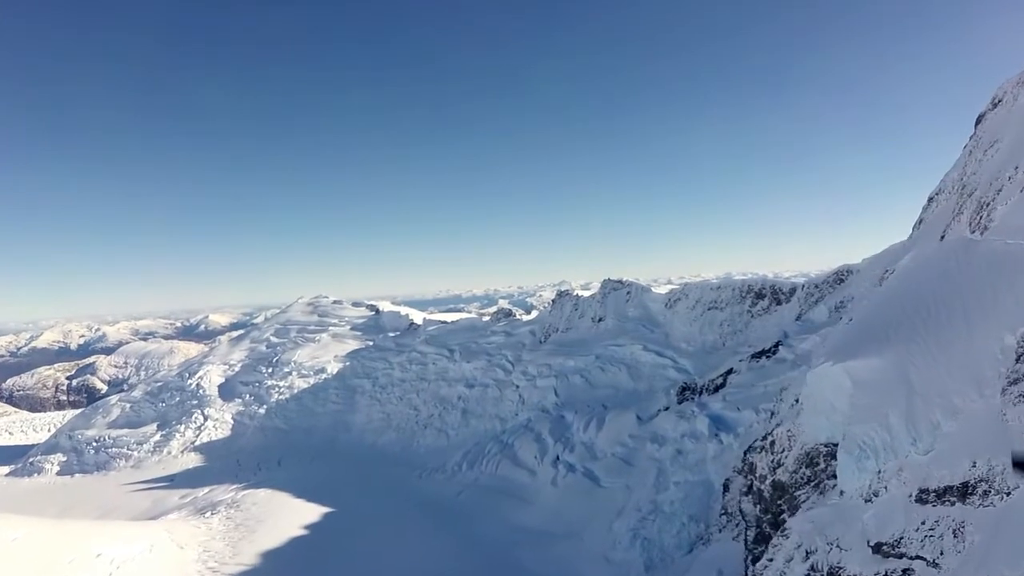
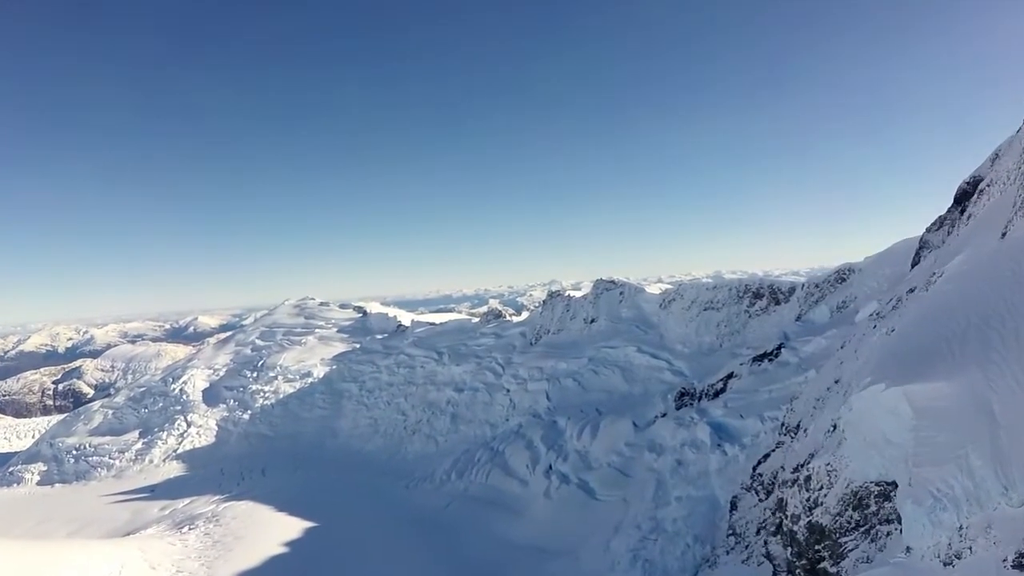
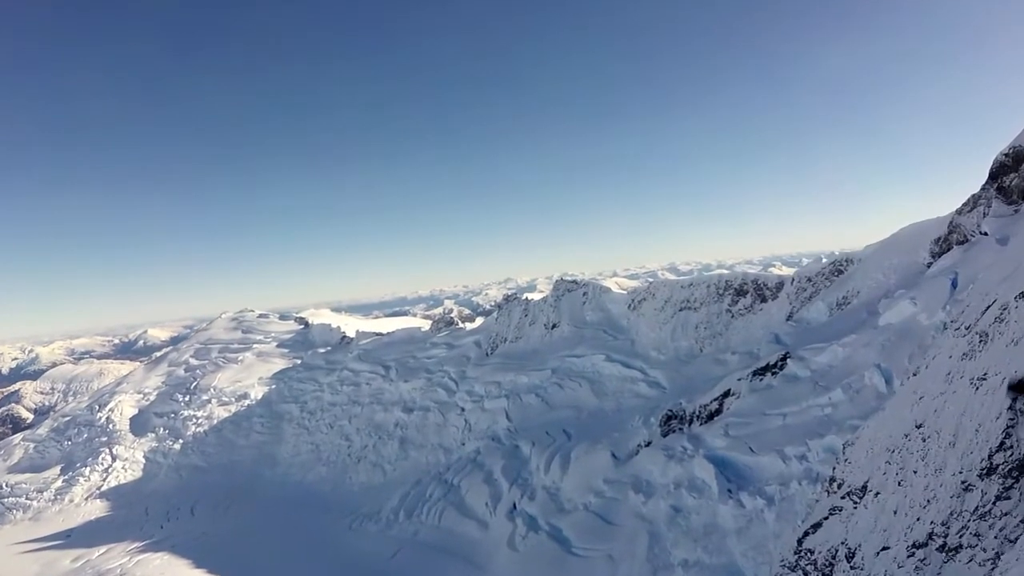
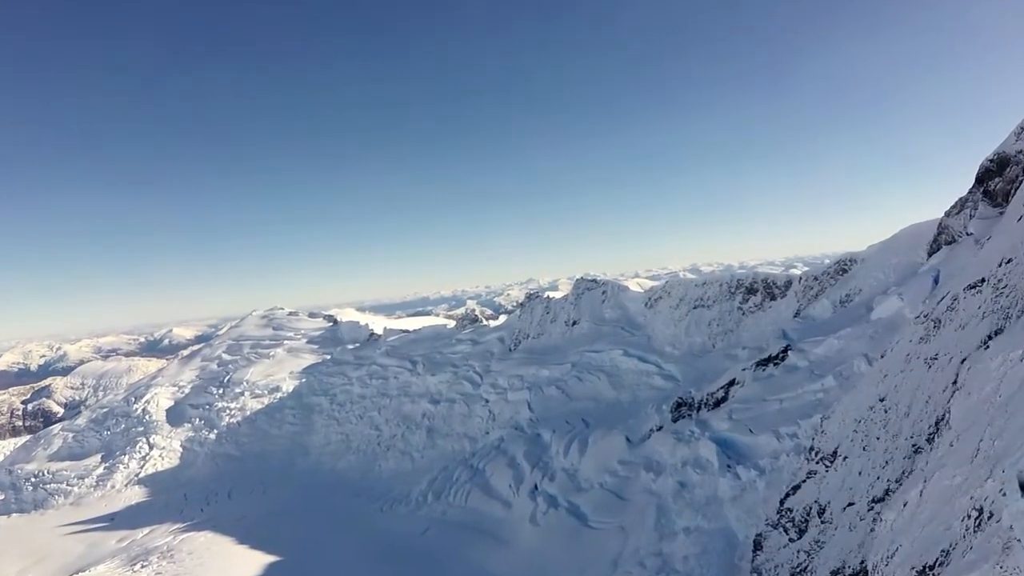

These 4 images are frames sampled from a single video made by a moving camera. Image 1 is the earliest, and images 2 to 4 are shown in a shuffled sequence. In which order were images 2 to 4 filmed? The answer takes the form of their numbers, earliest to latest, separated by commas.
2, 4, 3
